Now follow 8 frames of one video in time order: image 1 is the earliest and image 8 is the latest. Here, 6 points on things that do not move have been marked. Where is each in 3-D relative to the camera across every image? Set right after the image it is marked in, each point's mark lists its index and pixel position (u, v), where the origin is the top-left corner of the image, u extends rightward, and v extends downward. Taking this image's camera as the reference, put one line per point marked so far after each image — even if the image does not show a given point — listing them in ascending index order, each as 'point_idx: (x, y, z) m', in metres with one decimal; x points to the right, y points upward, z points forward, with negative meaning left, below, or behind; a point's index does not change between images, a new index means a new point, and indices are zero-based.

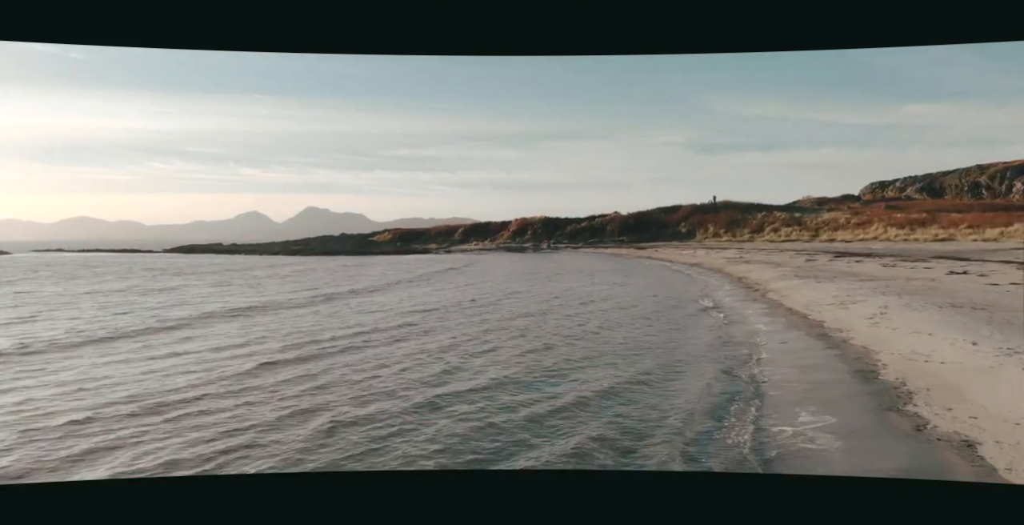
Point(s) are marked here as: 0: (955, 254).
0: (+12.4, +0.2, +17.6) m
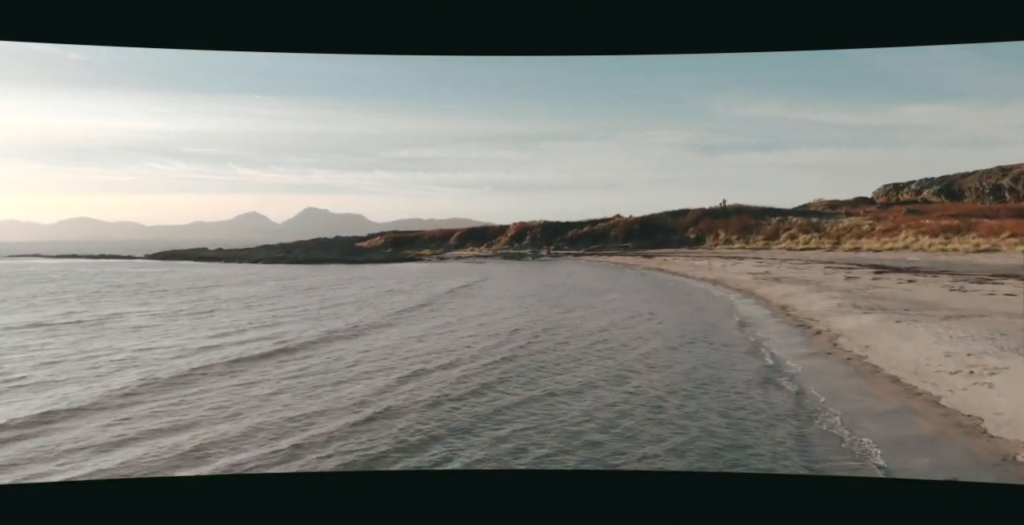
0: (+12.4, -0.2, +15.8) m
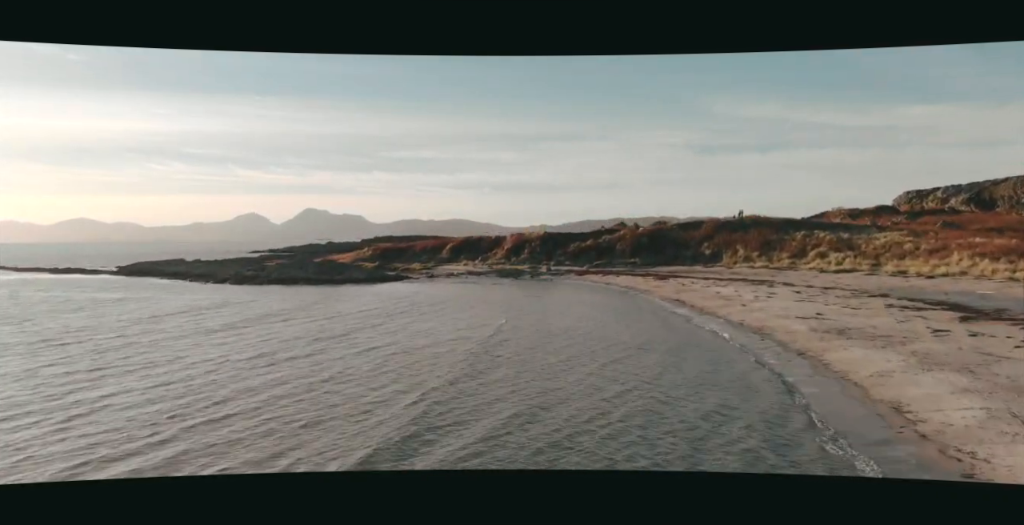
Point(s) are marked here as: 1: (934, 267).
0: (+12.3, -0.9, +13.1) m
1: (+13.2, -0.1, +19.7) m
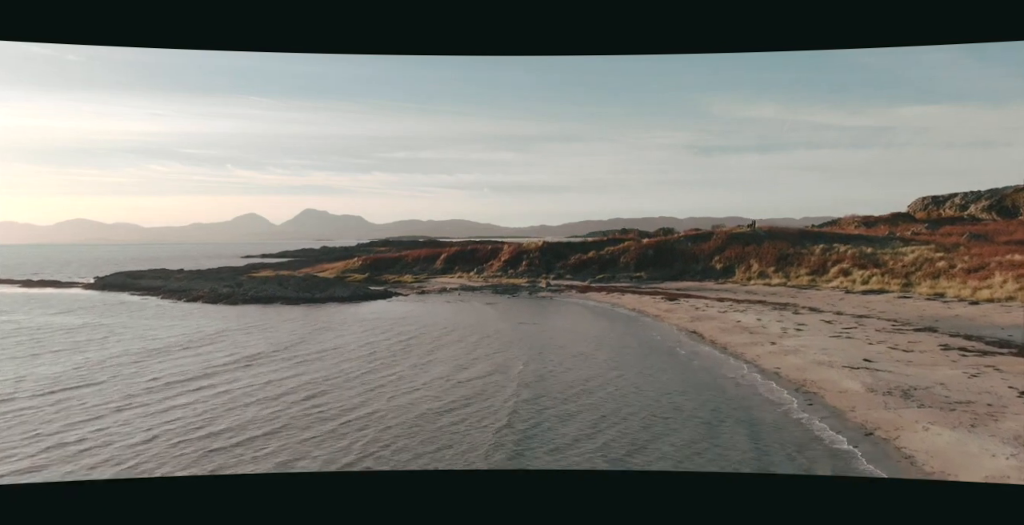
0: (+12.2, -1.6, +11.2) m
1: (+13.1, -0.7, +17.8) m
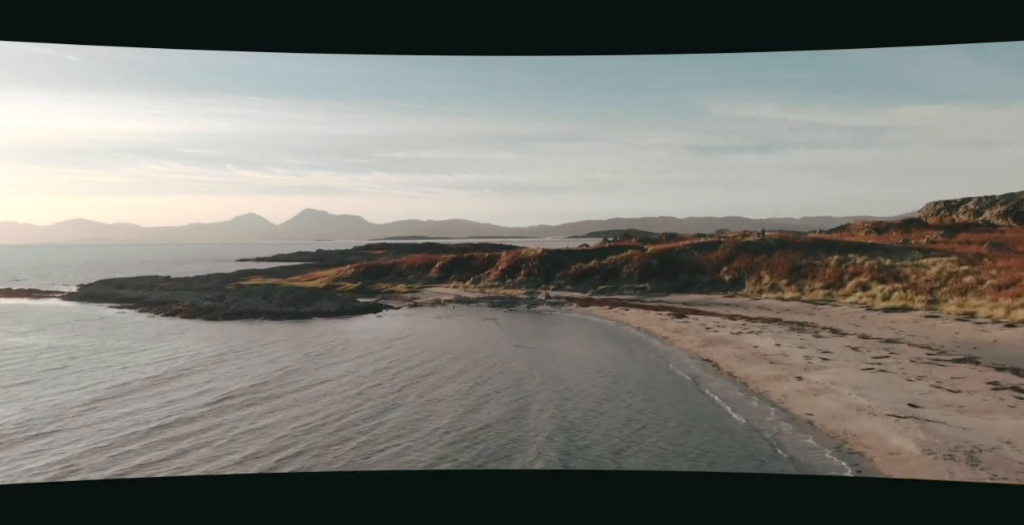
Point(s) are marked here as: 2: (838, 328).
0: (+12.1, -2.0, +9.9) m
1: (+13.0, -1.2, +16.5) m
2: (+8.3, -1.7, +16.0) m
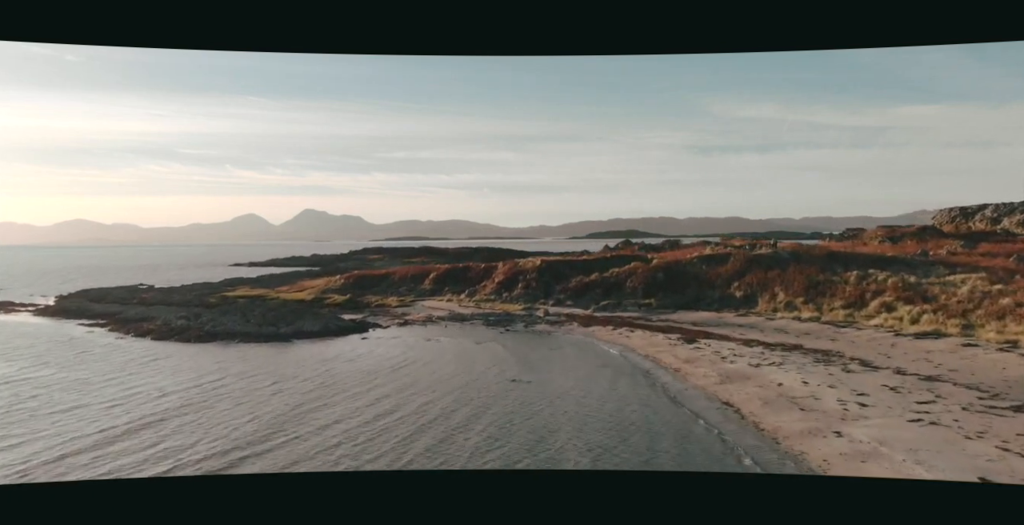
0: (+12.0, -2.6, +8.3) m
1: (+12.8, -1.7, +14.9) m
2: (+8.2, -2.2, +14.4) m
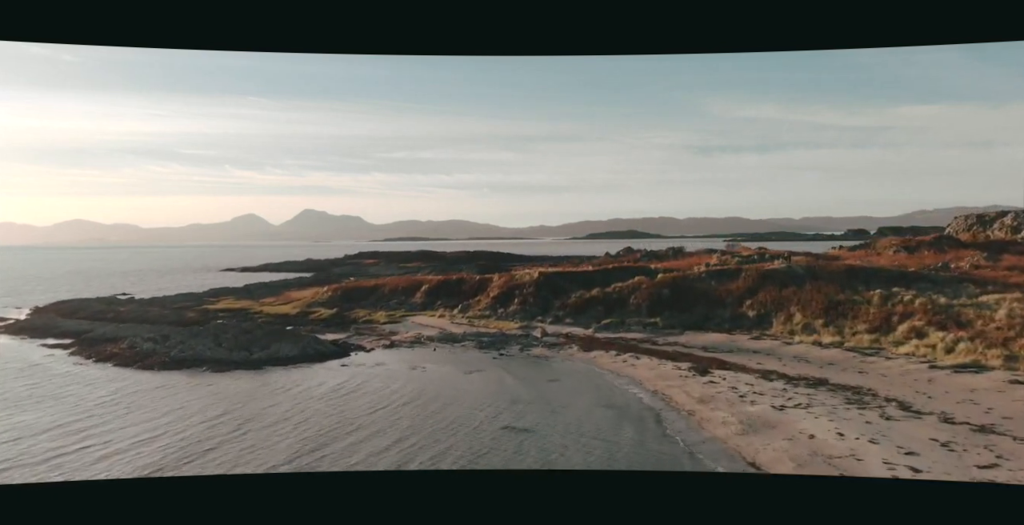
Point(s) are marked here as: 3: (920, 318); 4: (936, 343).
0: (+11.8, -3.1, +6.6) m
1: (+12.7, -2.3, +13.2) m
2: (+8.0, -2.8, +12.7) m
3: (+11.7, -1.5, +18.0) m
4: (+11.2, -2.1, +16.6) m
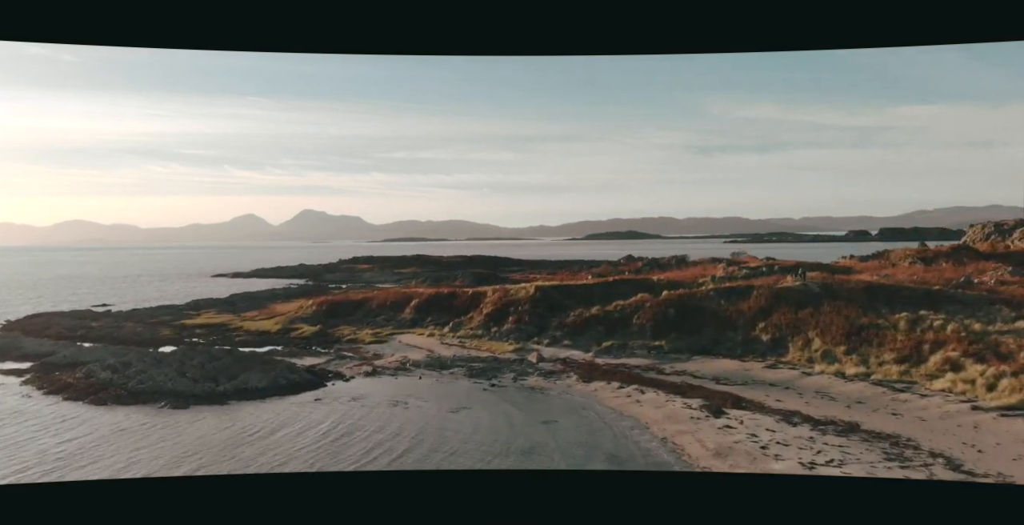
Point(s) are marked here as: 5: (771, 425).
0: (+11.6, -3.8, +4.9) m
1: (+12.4, -2.9, +11.5) m
2: (+7.8, -3.4, +11.0) m
3: (+11.4, -2.2, +16.3) m
4: (+11.0, -2.7, +14.9) m
5: (+5.4, -3.4, +13.2) m
